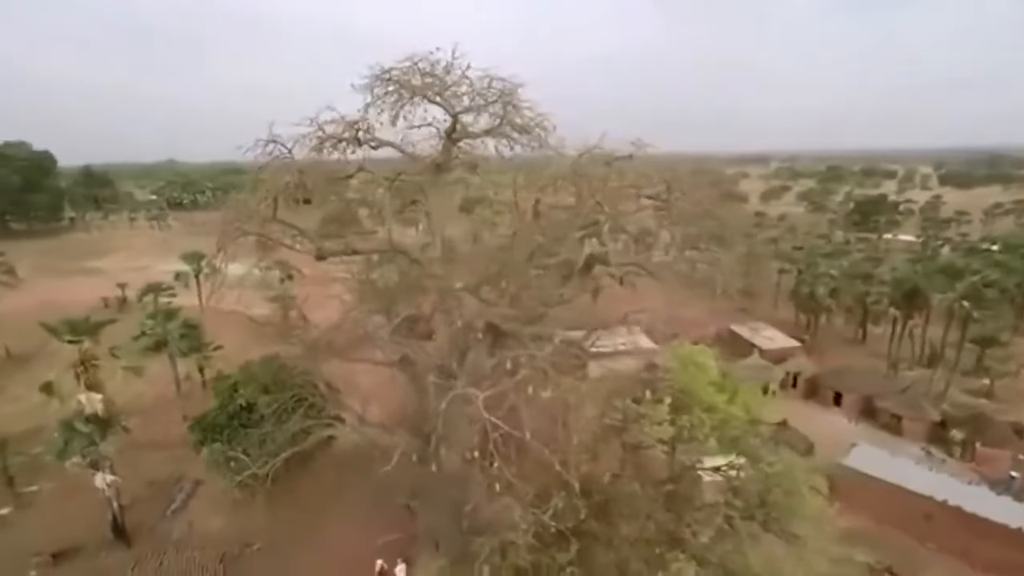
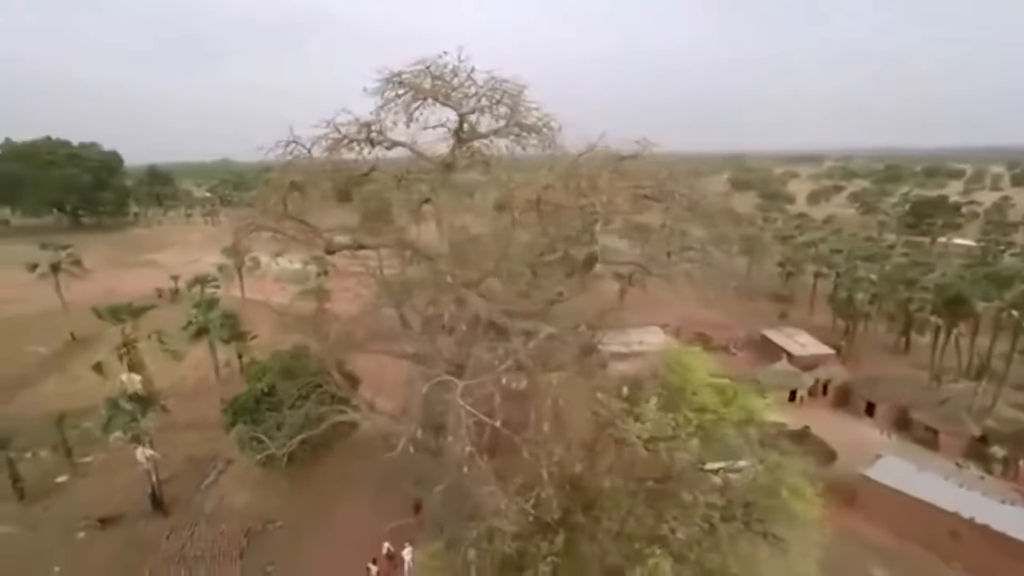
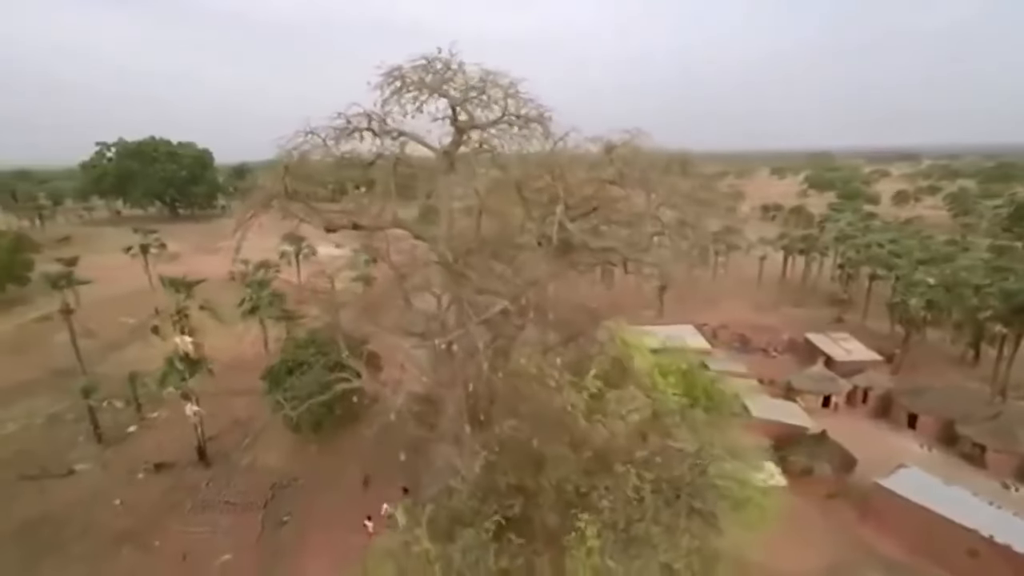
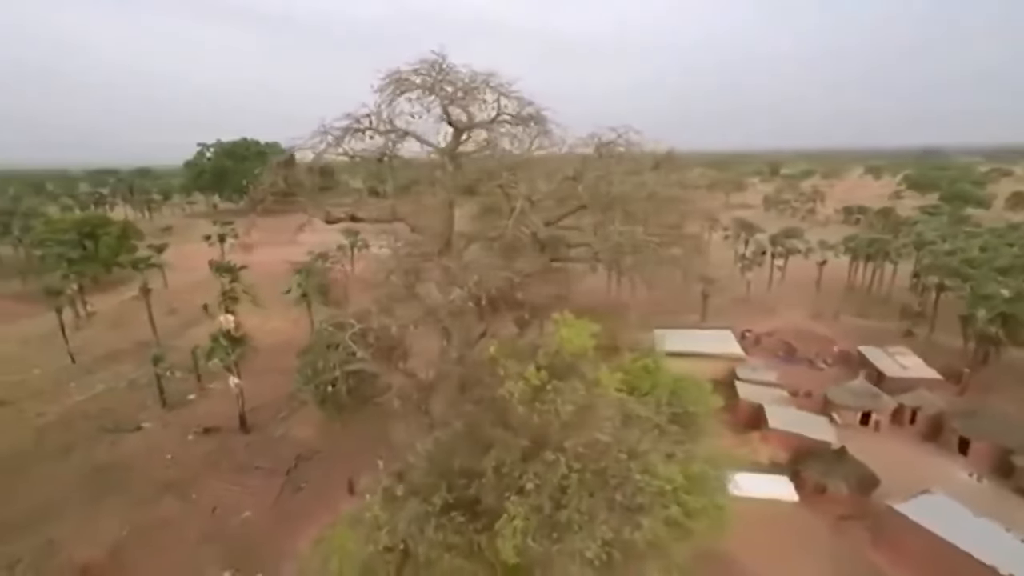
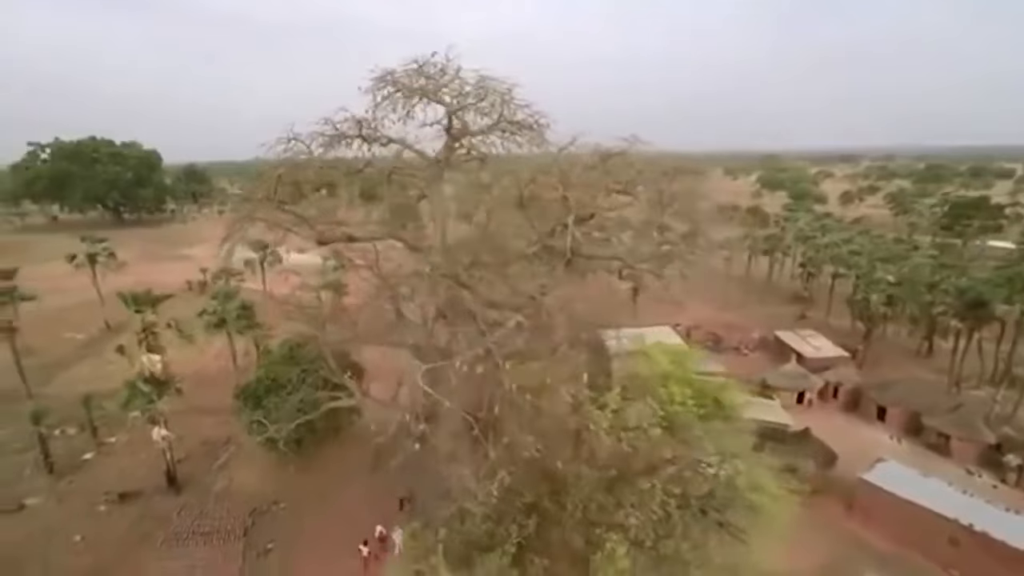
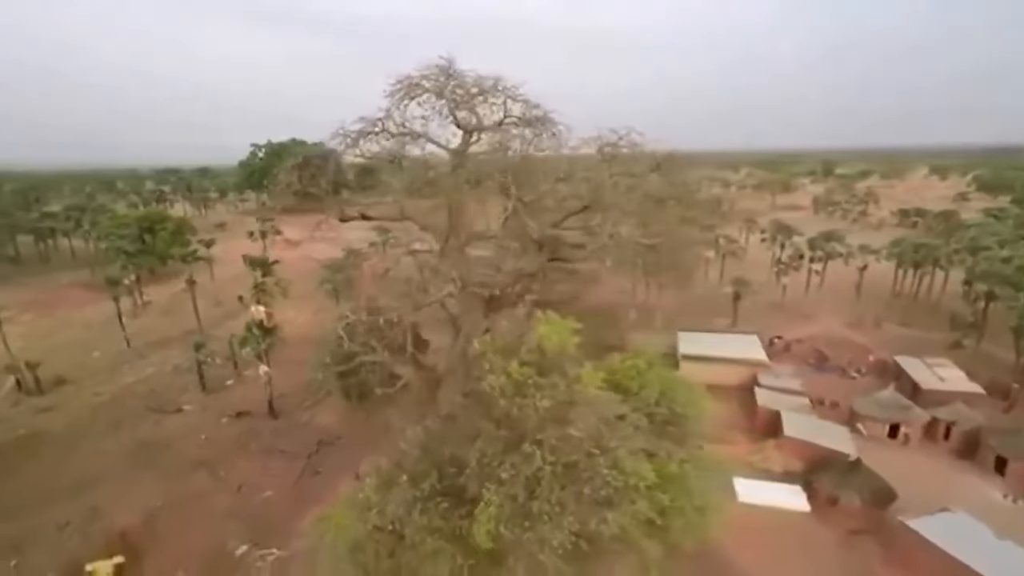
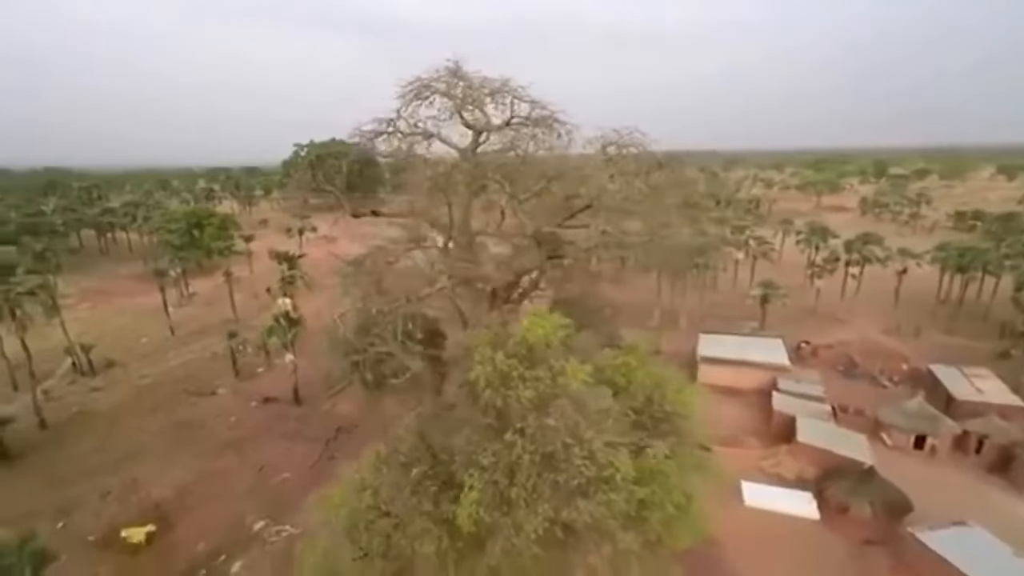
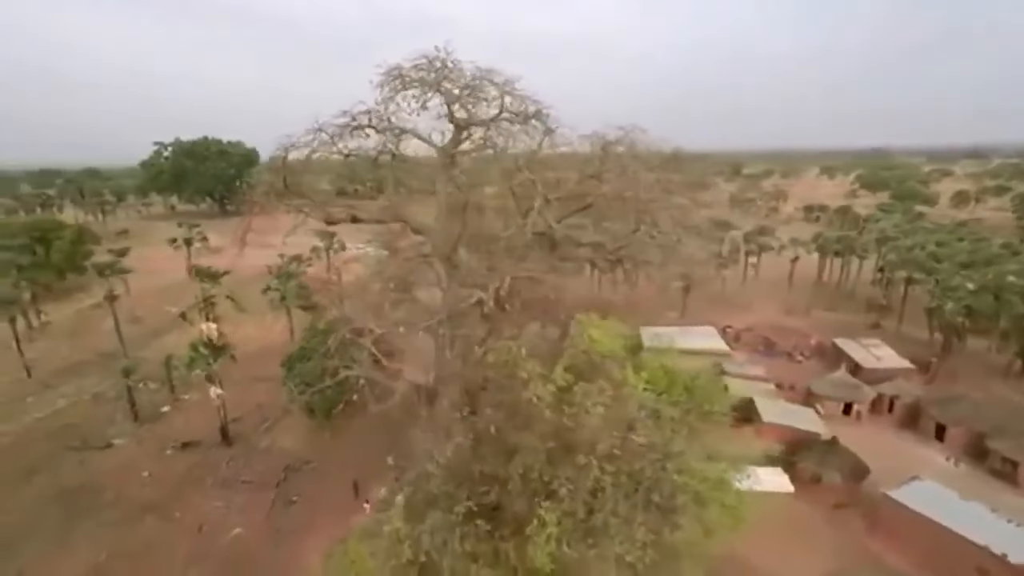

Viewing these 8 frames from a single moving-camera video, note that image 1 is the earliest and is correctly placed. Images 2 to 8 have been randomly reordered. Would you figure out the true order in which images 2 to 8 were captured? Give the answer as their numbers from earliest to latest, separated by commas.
2, 5, 3, 8, 4, 6, 7
